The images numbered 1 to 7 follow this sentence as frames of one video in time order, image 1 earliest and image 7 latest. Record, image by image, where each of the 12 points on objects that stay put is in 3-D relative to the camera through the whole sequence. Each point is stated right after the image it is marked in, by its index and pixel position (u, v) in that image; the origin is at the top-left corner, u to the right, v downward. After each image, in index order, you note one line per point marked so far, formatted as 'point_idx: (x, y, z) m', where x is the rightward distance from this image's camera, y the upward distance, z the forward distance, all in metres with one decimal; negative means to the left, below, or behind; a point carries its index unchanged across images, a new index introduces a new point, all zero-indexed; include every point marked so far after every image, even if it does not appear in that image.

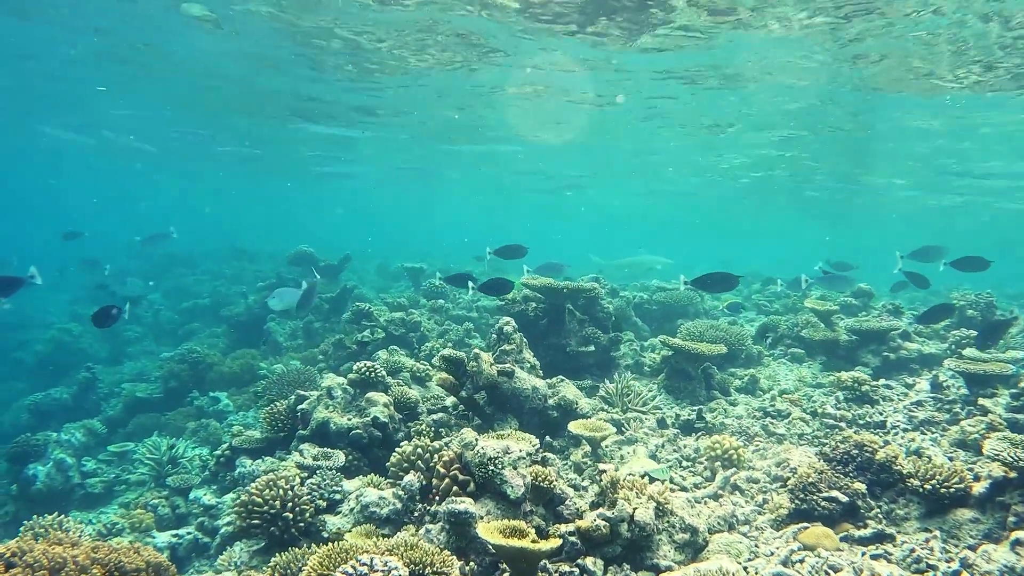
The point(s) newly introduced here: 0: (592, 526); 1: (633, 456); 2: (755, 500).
0: (+1.0, -3.0, +6.2) m
1: (+2.1, -2.9, +8.3) m
2: (+3.7, -3.2, +7.3) m
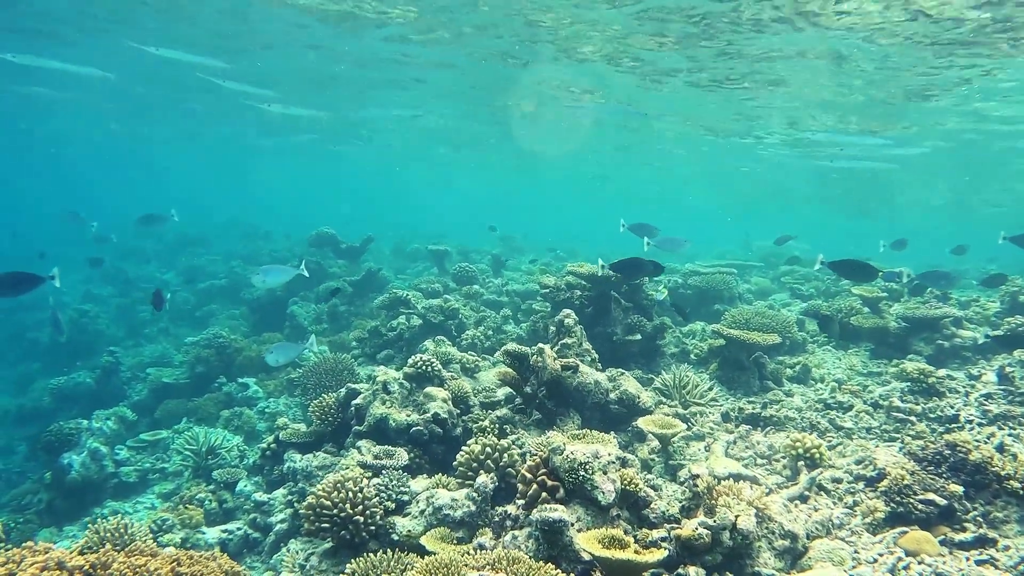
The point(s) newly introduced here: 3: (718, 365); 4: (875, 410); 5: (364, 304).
0: (+2.2, -3.0, +5.9) m
1: (+3.3, -2.7, +8.0) m
2: (+4.9, -3.1, +7.1) m
3: (+4.7, -1.7, +11.0) m
4: (+6.9, -2.3, +9.3) m
5: (-4.8, -0.5, +16.3) m
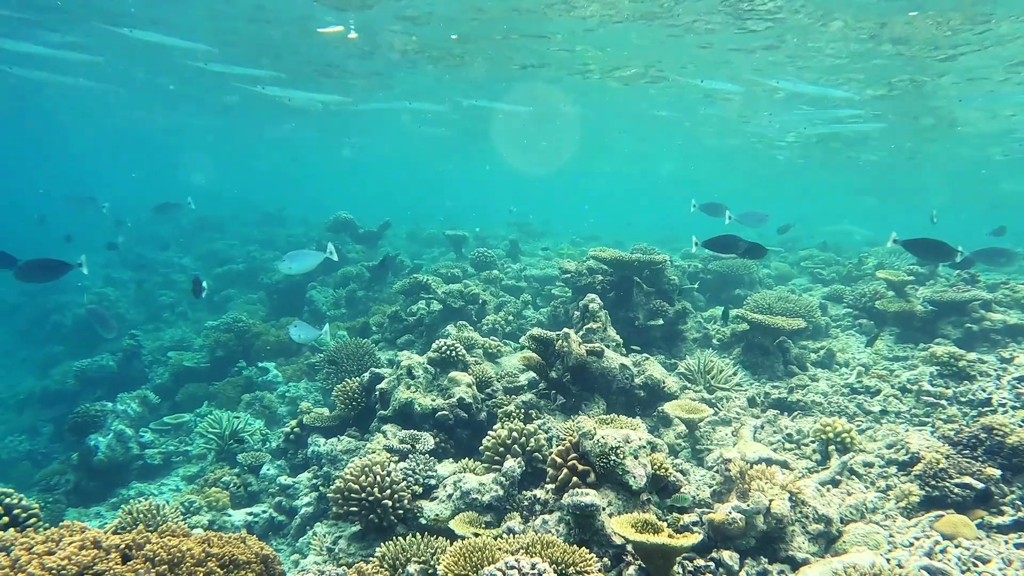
0: (+2.6, -2.8, +5.8) m
1: (+3.7, -2.5, +7.9) m
2: (+5.3, -2.9, +7.0) m
3: (+5.2, -1.4, +10.9) m
4: (+7.4, -2.0, +9.1) m
5: (-4.3, 0.0, +16.3) m
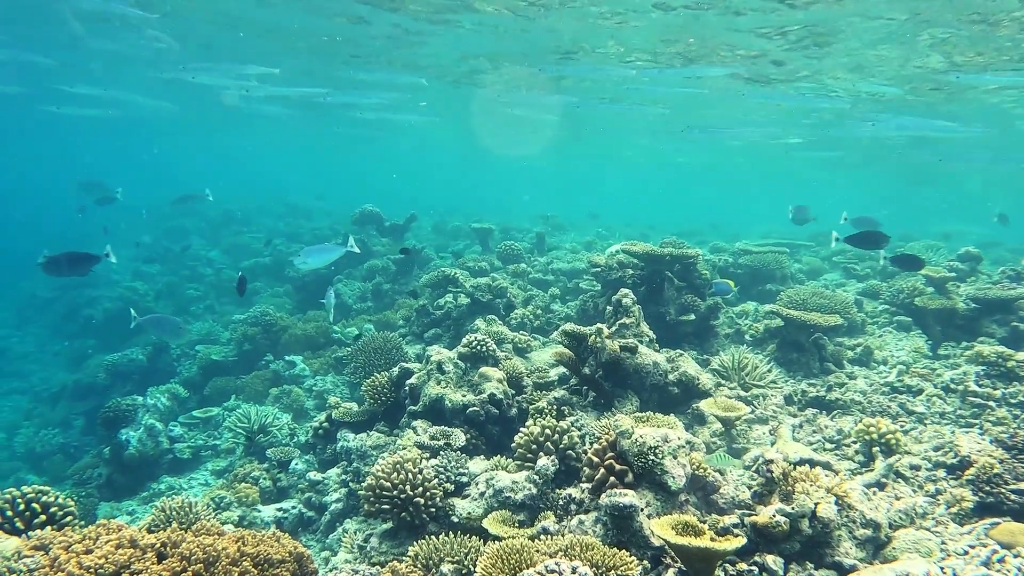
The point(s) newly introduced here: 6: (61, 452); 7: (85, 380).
0: (+3.0, -2.8, +5.7) m
1: (+4.2, -2.4, +7.7) m
2: (+5.8, -2.8, +6.8) m
3: (+5.8, -1.3, +10.6) m
4: (+7.9, -1.9, +8.8) m
5: (-3.5, +0.2, +16.2) m
6: (-12.3, -4.4, +13.1) m
7: (-13.8, -3.0, +15.7) m
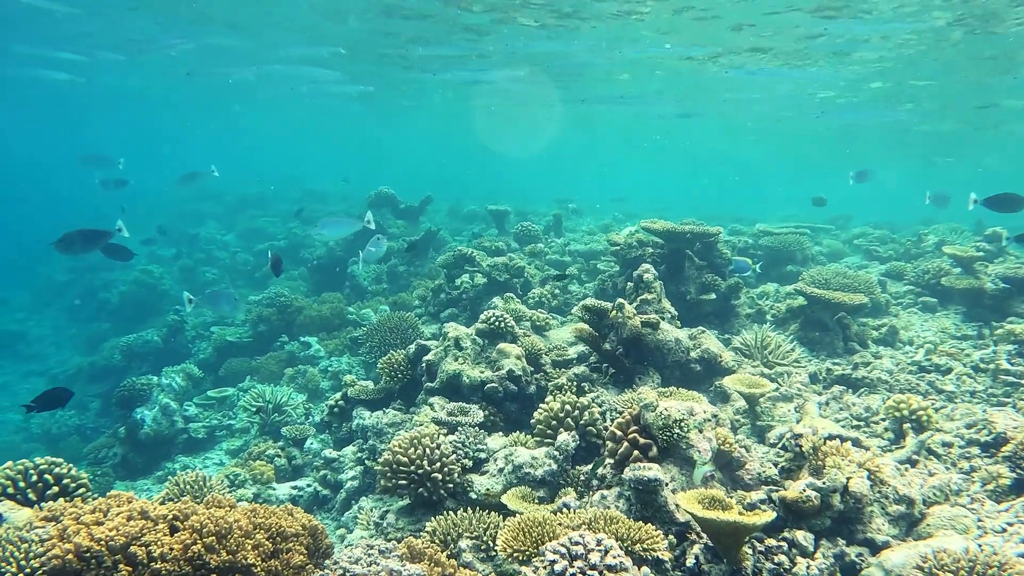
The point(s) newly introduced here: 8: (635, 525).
0: (+3.3, -2.4, +5.5) m
1: (+4.5, -2.0, +7.6) m
2: (+6.1, -2.4, +6.6) m
3: (+6.1, -0.8, +10.3) m
4: (+8.2, -1.5, +8.5) m
5: (-3.1, +0.8, +16.1) m
6: (-11.9, -3.9, +13.2) m
7: (-13.4, -2.4, +15.8) m
8: (+1.3, -2.6, +5.3) m
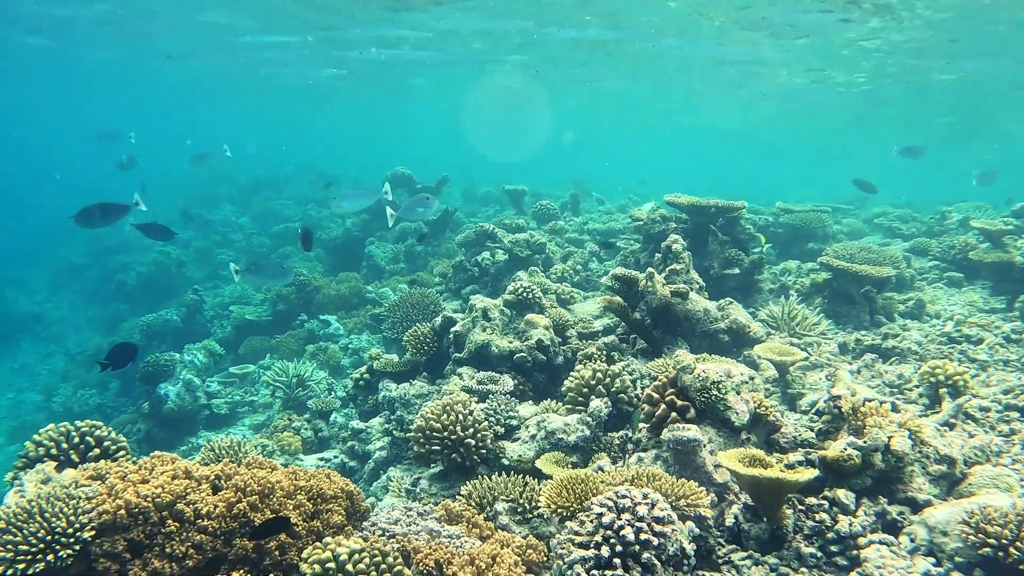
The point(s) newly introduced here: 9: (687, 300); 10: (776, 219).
0: (+3.8, -1.9, +5.5) m
1: (+5.0, -1.5, +7.5) m
2: (+6.5, -1.9, +6.5) m
3: (+6.6, -0.2, +10.3) m
4: (+8.7, -1.0, +8.5) m
5: (-2.5, +1.4, +16.1) m
6: (-11.3, -3.4, +13.3) m
7: (-12.9, -1.9, +15.9) m
8: (+1.8, -2.1, +5.3) m
9: (+2.9, -0.2, +7.9) m
10: (+7.7, +2.0, +14.2) m
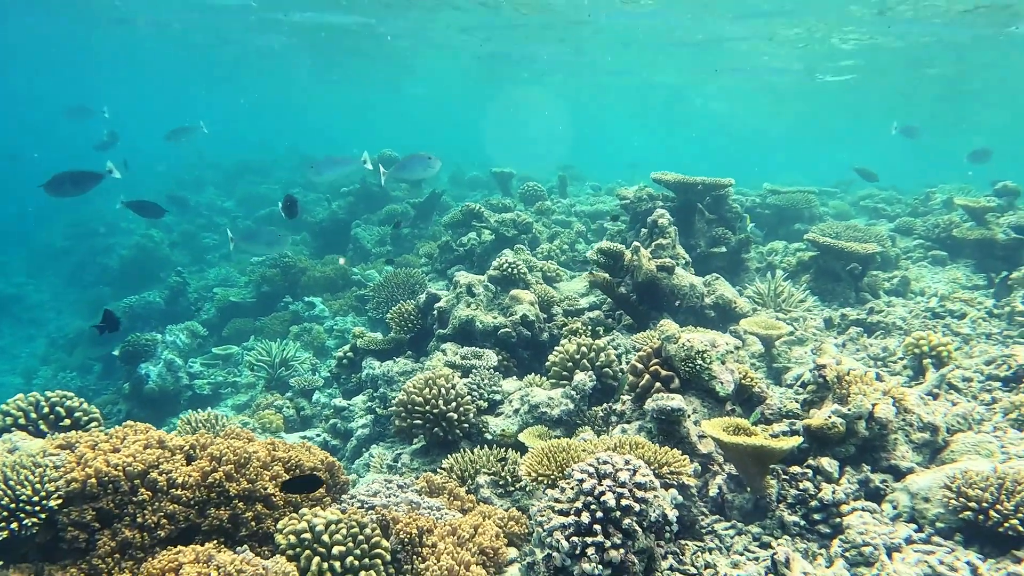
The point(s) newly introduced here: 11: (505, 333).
0: (+3.6, -1.5, +5.4) m
1: (+4.7, -1.1, +7.5) m
2: (+6.3, -1.5, +6.5) m
3: (+6.3, +0.2, +10.3) m
4: (+8.5, -0.5, +8.5) m
5: (-3.0, +1.9, +15.9) m
6: (-11.7, -2.9, +13.0) m
7: (-13.3, -1.3, +15.5) m
8: (+1.6, -1.7, +5.2) m
9: (+2.6, +0.2, +7.8) m
10: (+7.3, +2.6, +14.2) m
11: (-0.1, -0.7, +7.7) m
